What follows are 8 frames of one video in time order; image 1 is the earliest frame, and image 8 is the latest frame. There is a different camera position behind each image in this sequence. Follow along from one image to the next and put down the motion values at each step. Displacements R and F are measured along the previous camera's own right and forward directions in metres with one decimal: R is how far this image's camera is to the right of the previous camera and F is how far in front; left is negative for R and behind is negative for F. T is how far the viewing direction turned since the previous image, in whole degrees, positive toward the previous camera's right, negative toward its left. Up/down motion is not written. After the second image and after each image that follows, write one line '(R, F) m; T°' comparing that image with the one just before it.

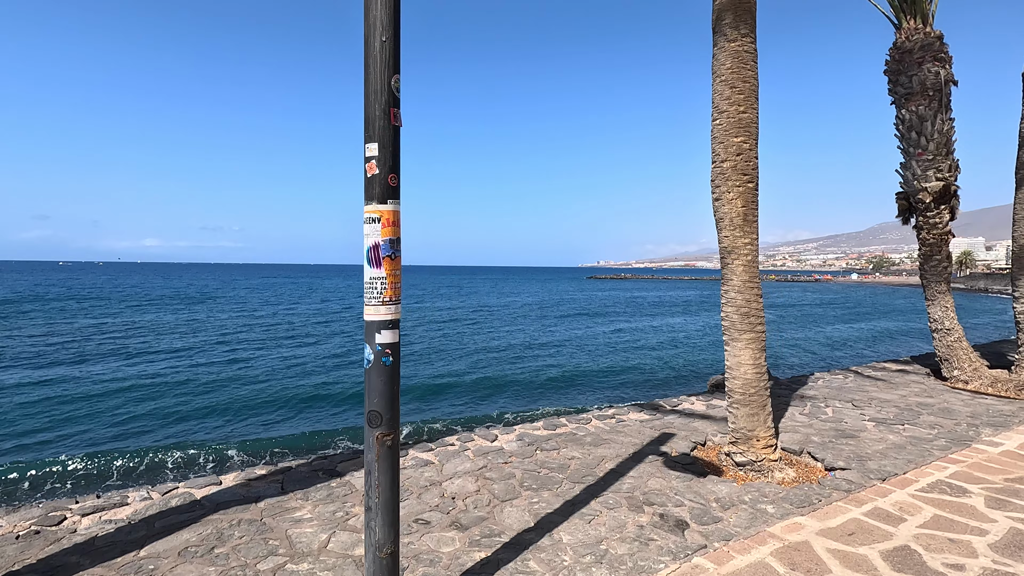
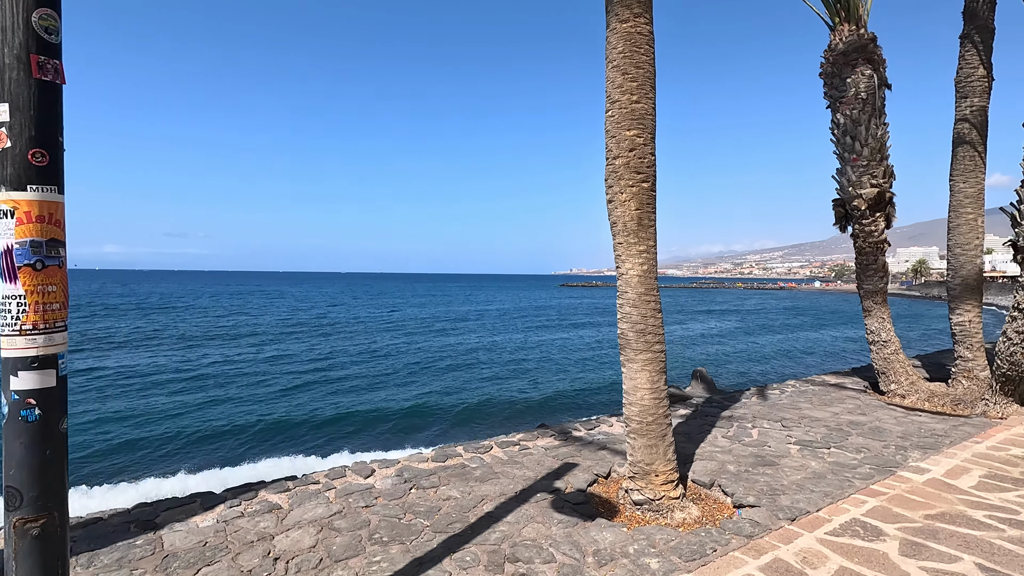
(+0.8, +0.6) m; +3°
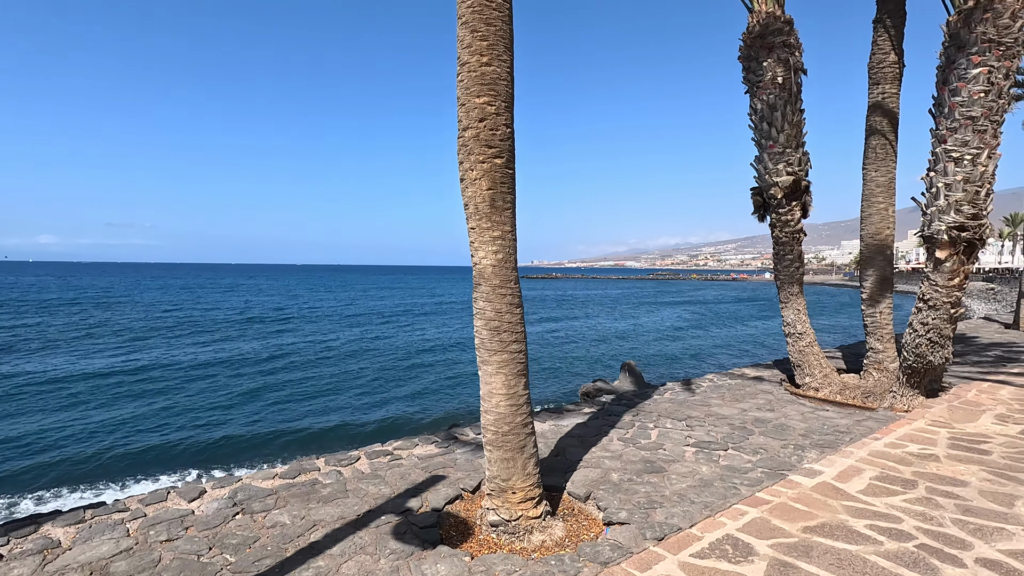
(+0.8, +0.5) m; +4°
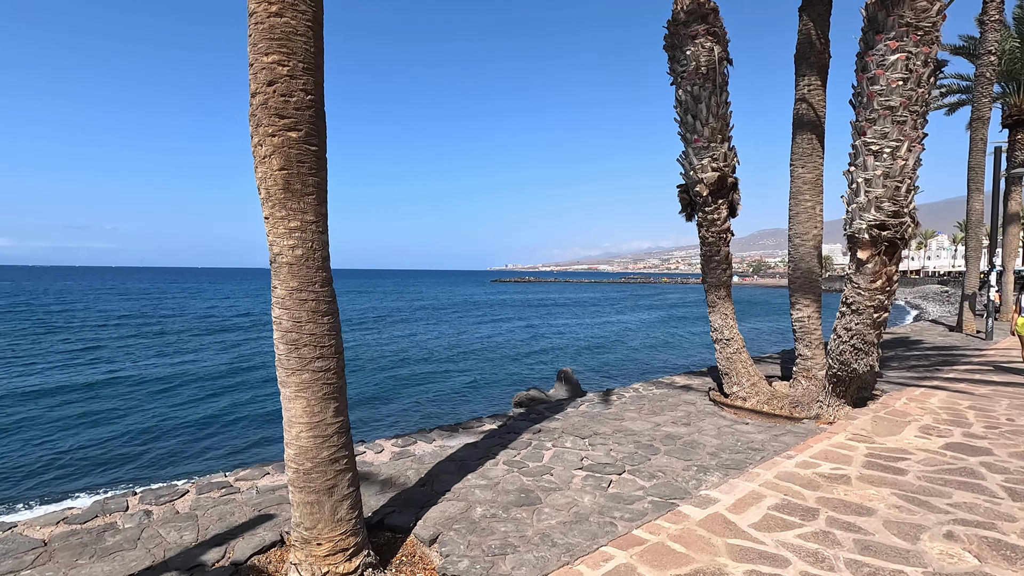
(+0.9, +0.6) m; +3°
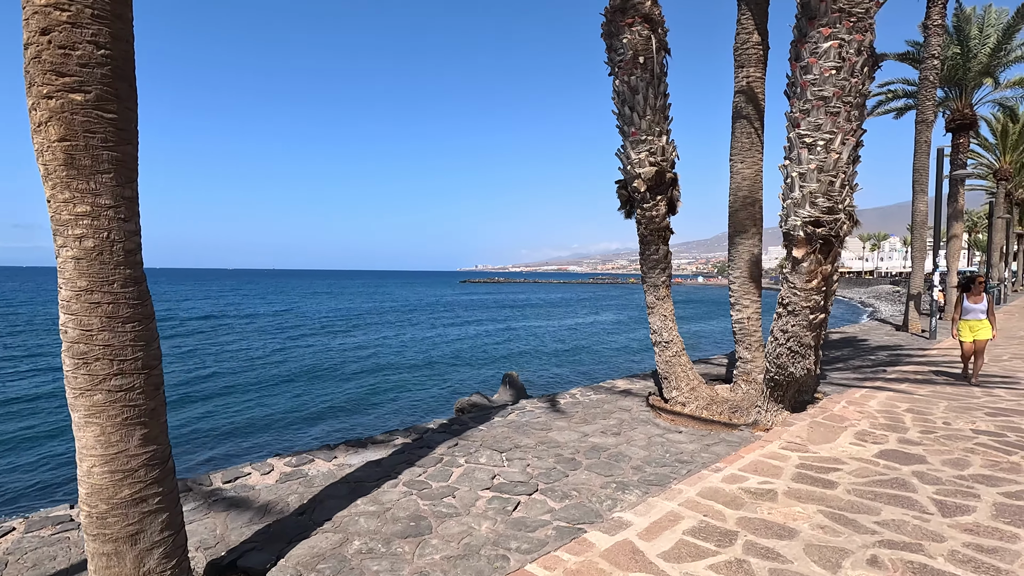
(+0.5, +0.4) m; +3°
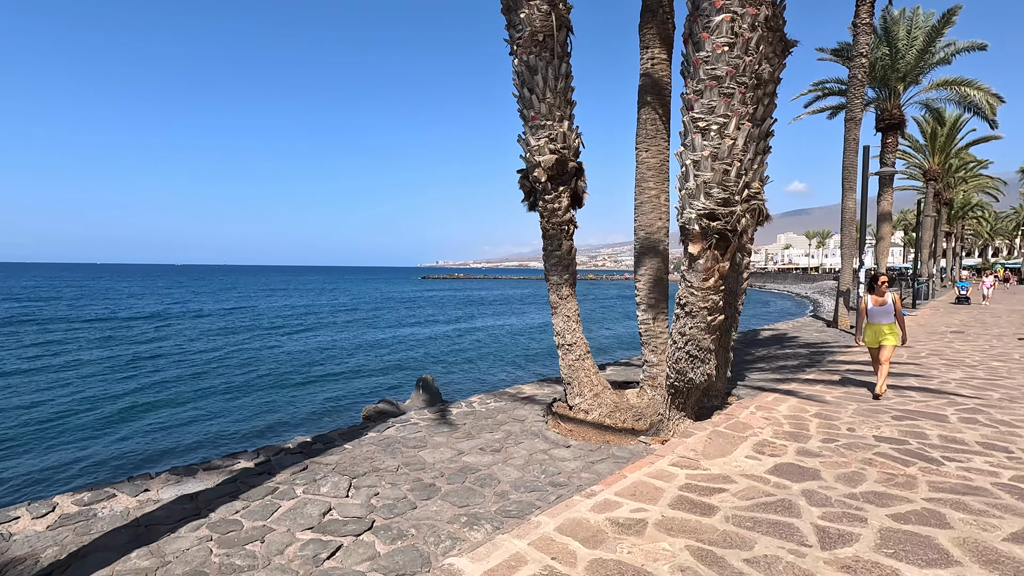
(+0.8, +0.6) m; +4°
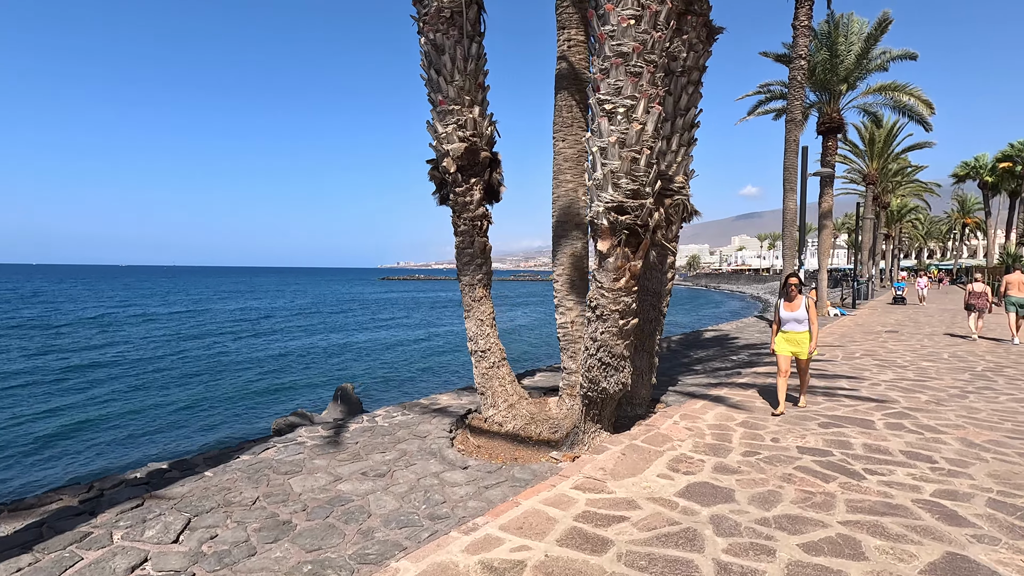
(+0.6, +0.5) m; +4°
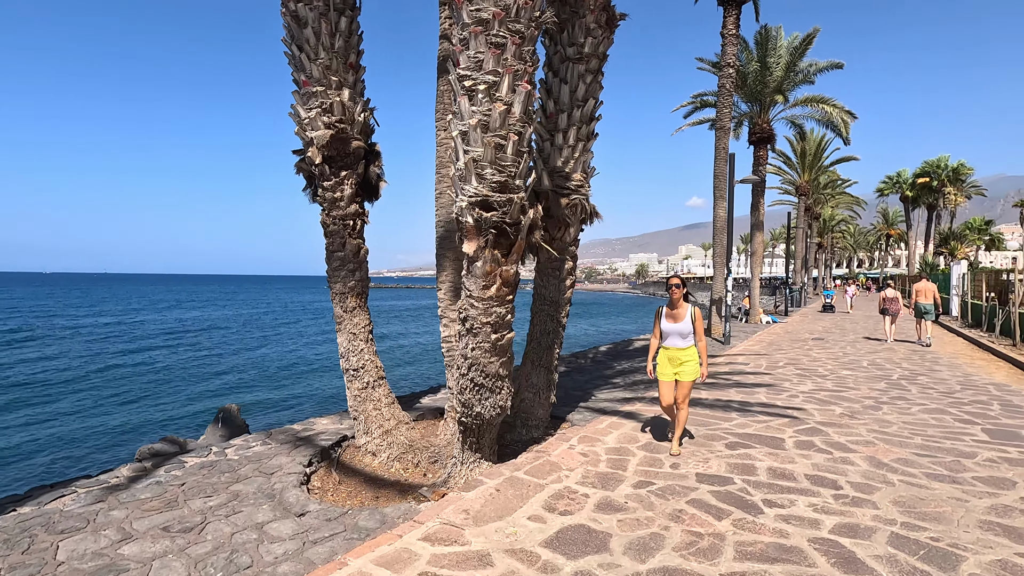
(+0.7, +0.6) m; +5°
